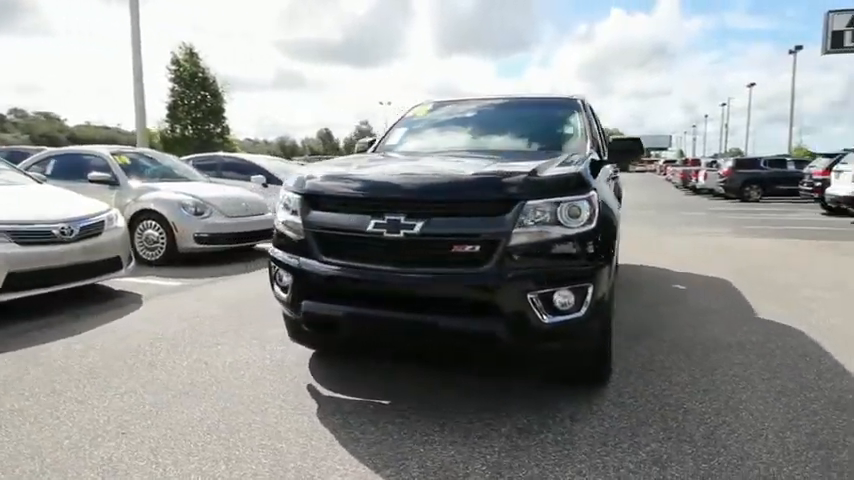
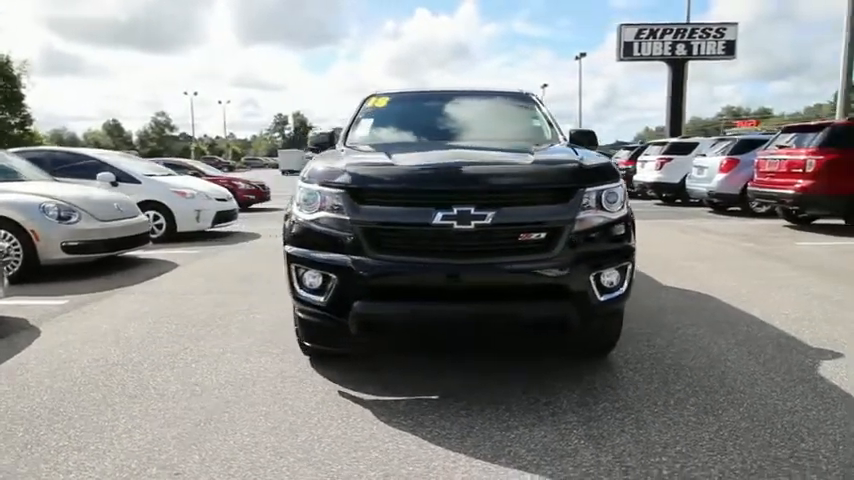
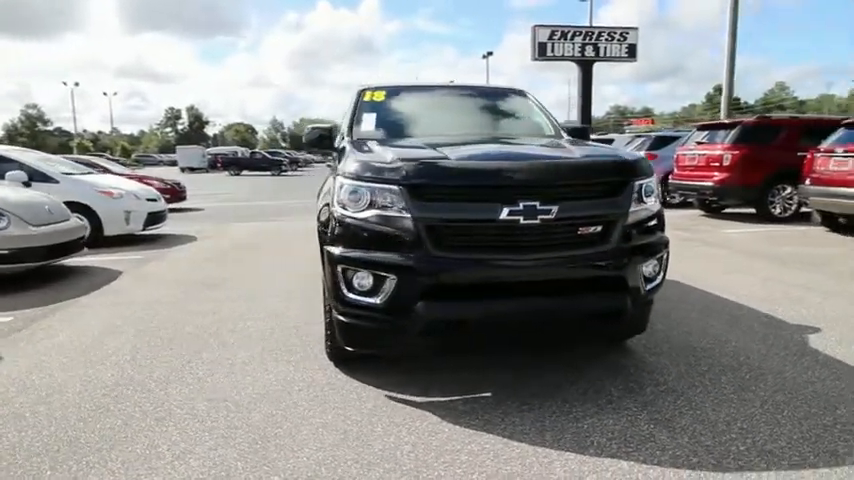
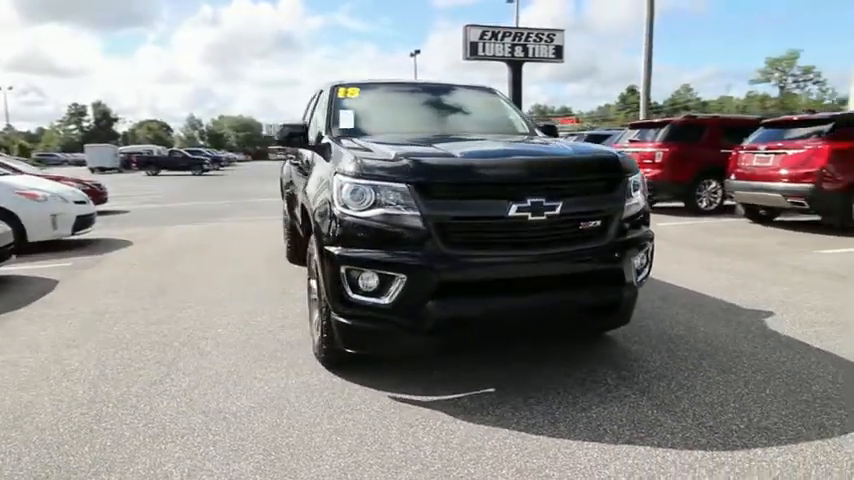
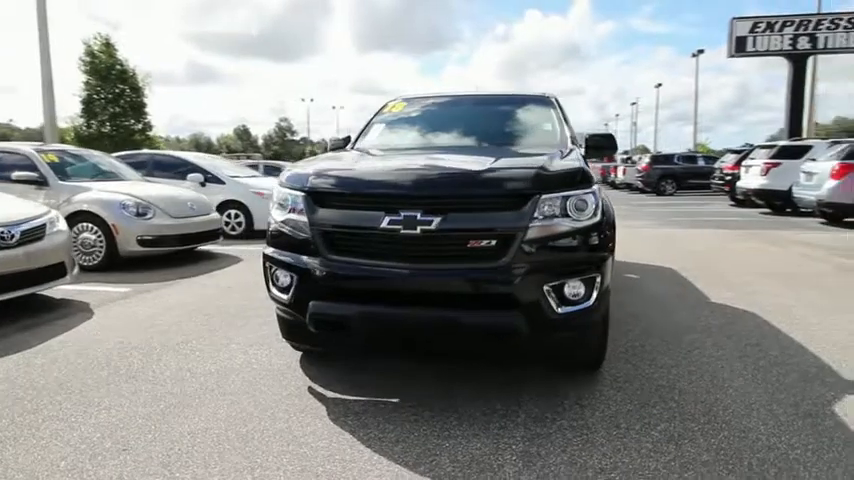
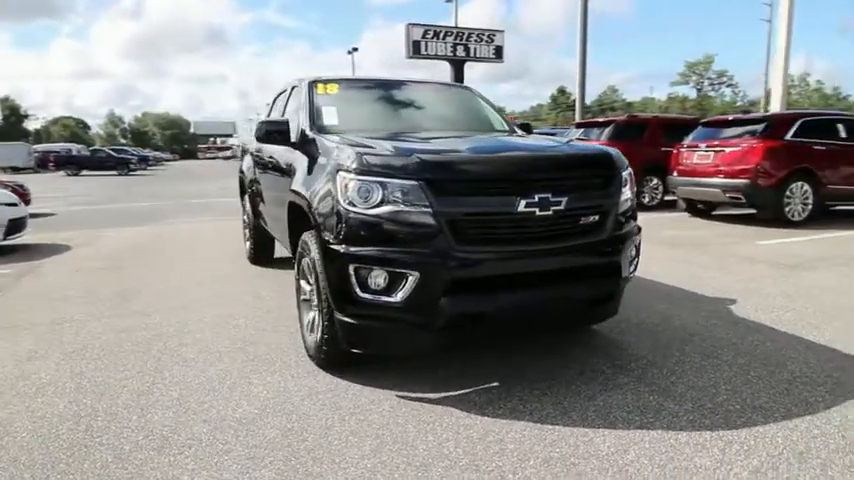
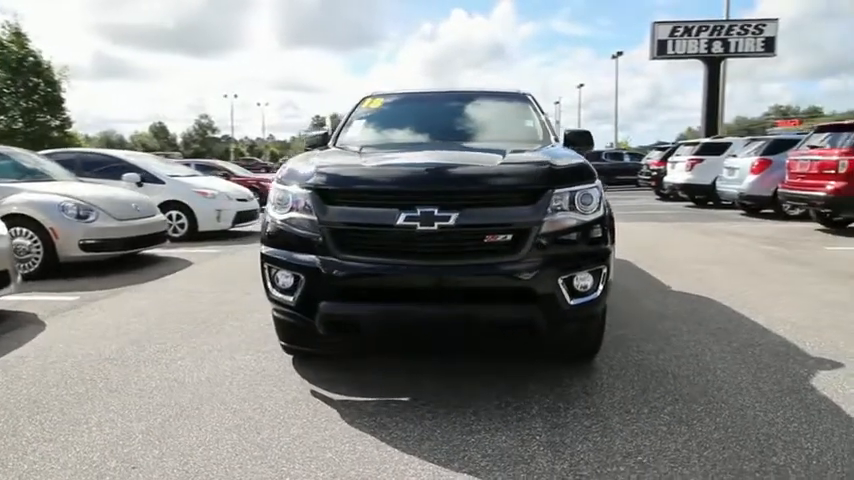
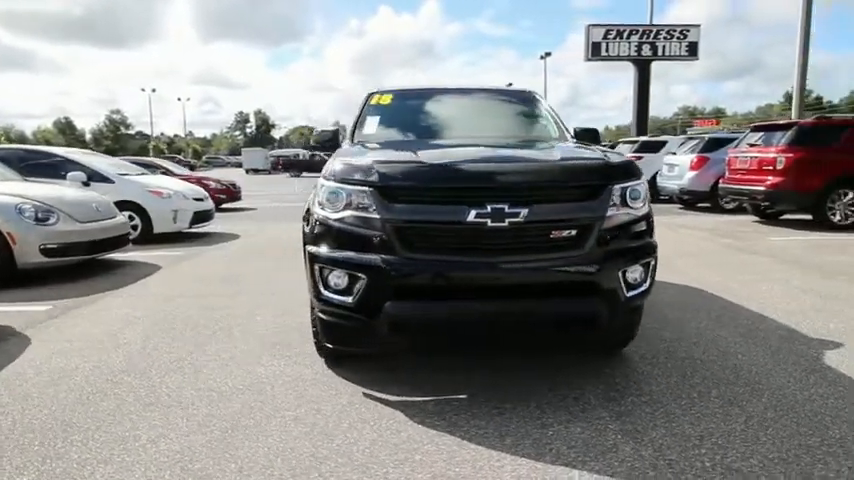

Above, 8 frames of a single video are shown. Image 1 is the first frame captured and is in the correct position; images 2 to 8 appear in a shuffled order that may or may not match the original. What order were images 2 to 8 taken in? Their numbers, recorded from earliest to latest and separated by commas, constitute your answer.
5, 7, 2, 8, 3, 4, 6
